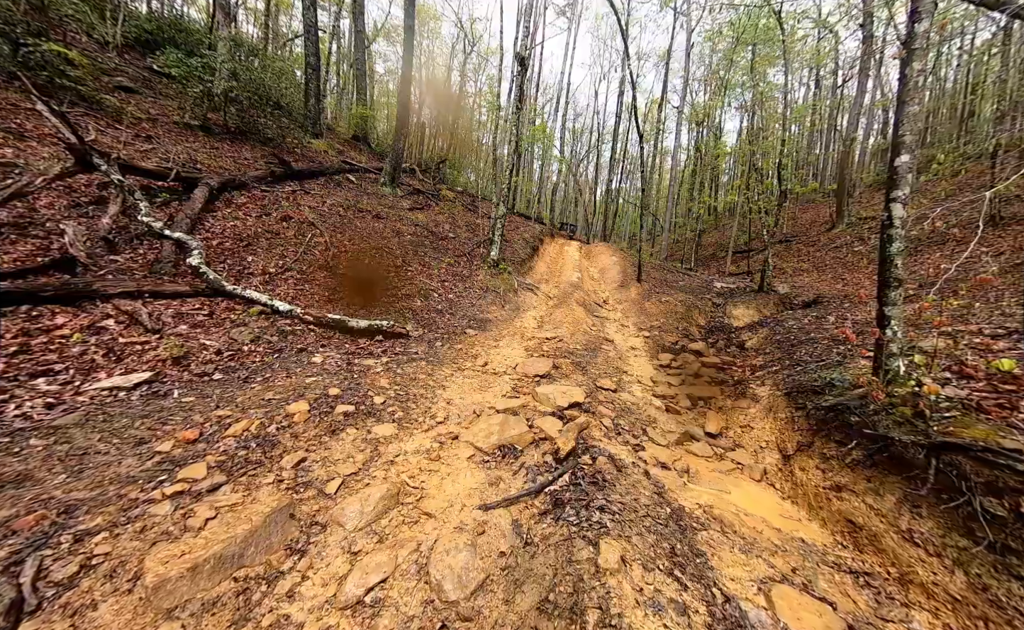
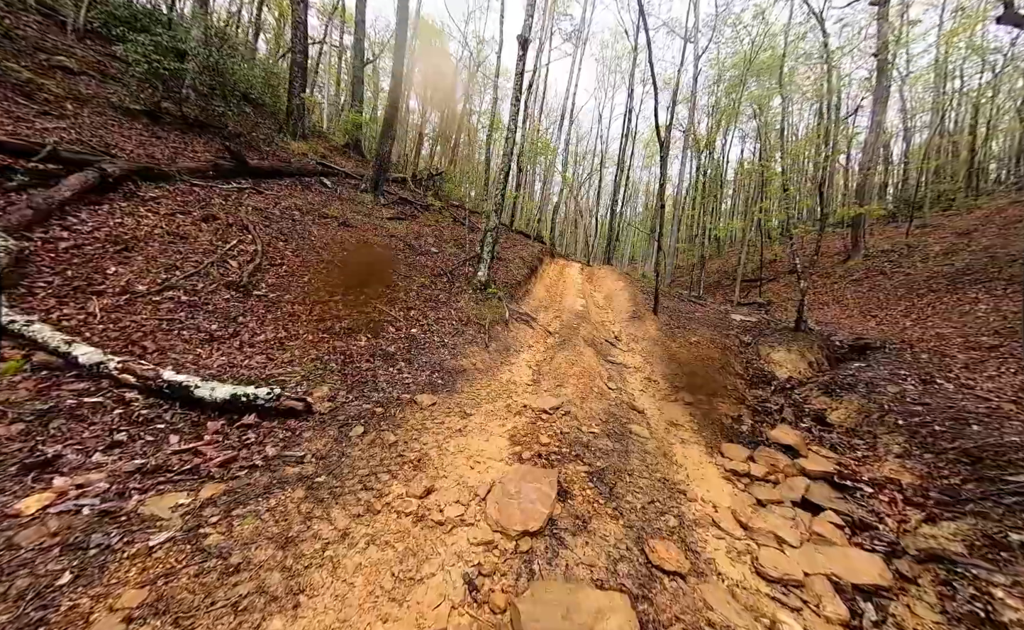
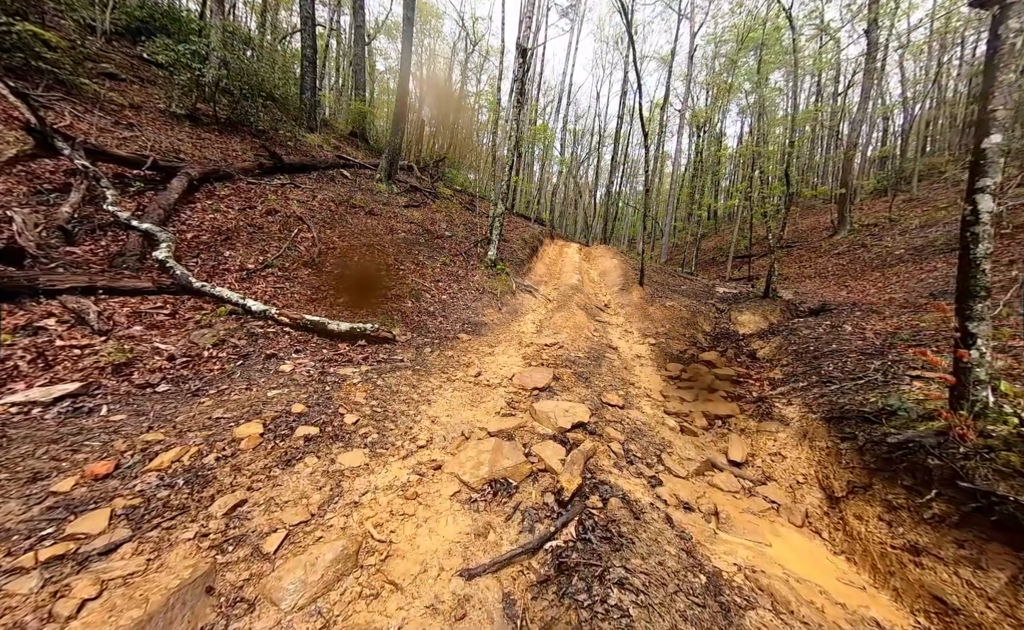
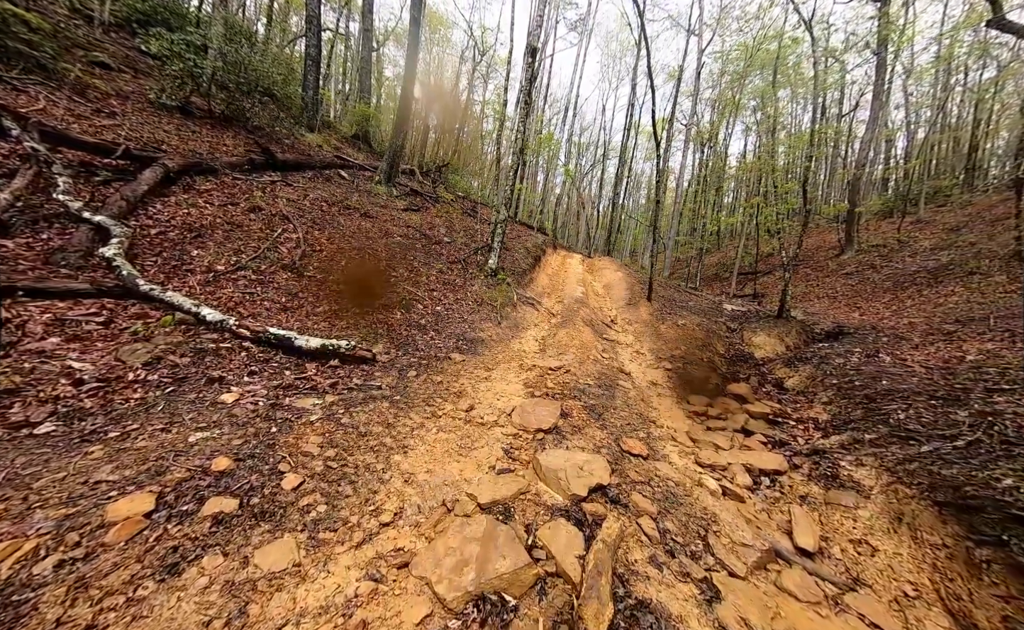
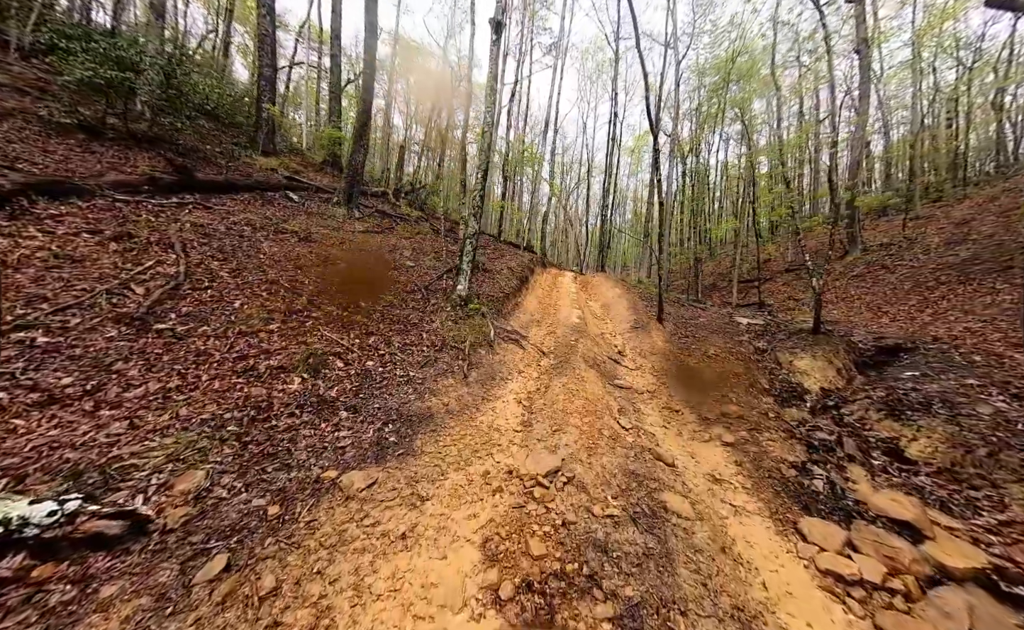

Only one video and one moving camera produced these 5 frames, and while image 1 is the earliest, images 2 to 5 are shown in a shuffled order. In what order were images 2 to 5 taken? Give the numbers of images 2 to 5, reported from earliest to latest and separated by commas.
3, 4, 2, 5
